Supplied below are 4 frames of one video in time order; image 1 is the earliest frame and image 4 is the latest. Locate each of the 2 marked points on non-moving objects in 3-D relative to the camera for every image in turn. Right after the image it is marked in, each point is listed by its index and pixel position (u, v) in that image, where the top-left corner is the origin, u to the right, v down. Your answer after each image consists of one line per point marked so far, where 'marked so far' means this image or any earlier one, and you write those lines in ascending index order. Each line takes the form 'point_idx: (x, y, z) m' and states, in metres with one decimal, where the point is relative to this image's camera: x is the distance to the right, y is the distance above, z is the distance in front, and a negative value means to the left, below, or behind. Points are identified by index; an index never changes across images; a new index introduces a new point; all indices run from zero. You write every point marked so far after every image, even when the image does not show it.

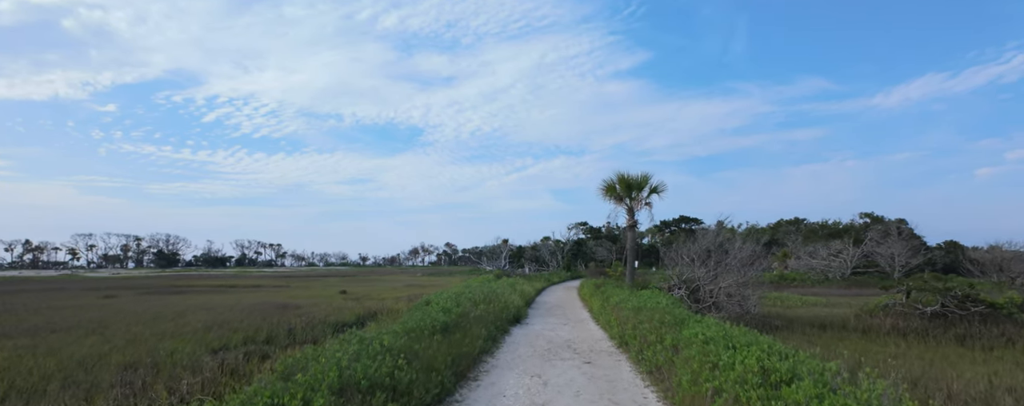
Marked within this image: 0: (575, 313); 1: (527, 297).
0: (+1.9, -3.4, +16.2) m
1: (+0.5, -3.1, +17.9) m
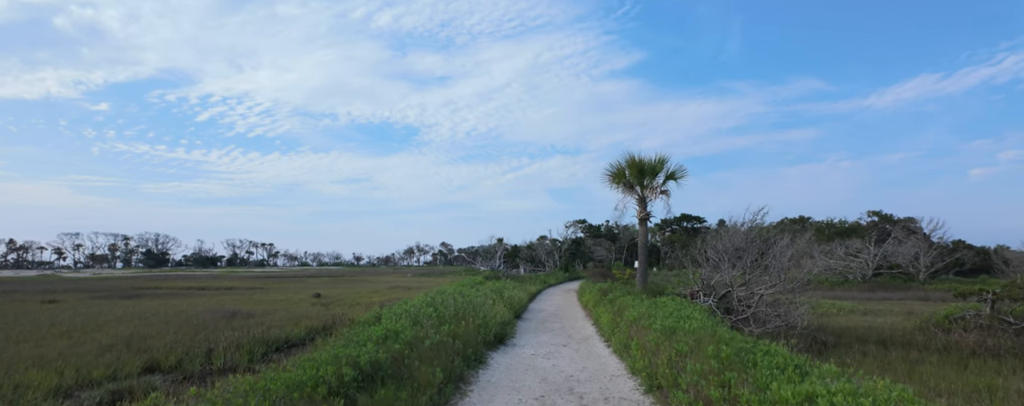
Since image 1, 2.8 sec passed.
0: (+1.5, -3.0, +12.9) m
1: (+0.1, -2.8, +14.5) m
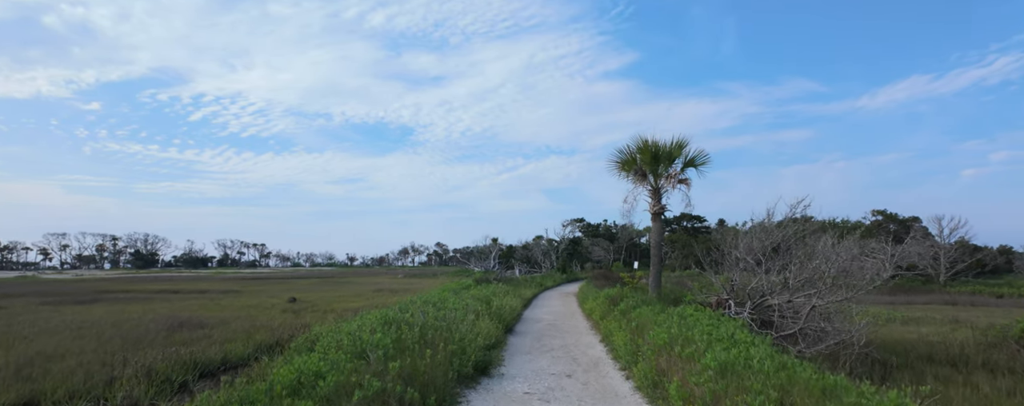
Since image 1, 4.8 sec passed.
0: (+1.3, -2.8, +10.3) m
1: (-0.1, -2.6, +11.9) m
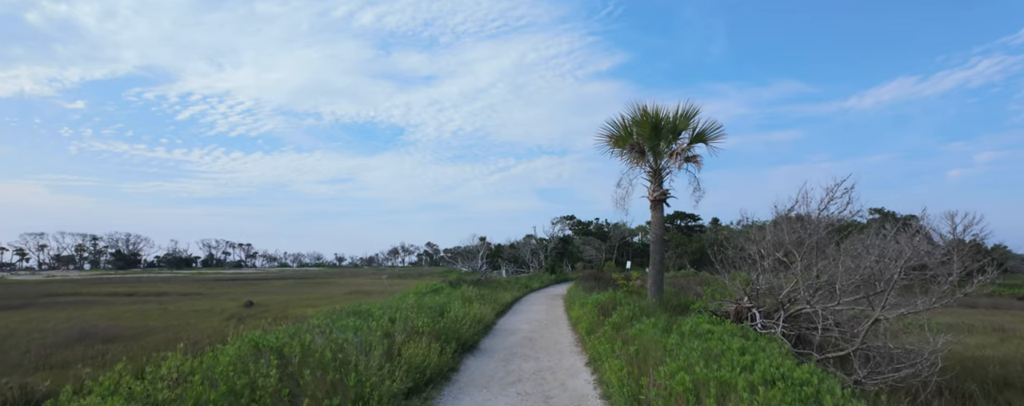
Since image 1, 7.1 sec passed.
0: (+0.7, -2.5, +7.6) m
1: (-0.8, -2.2, +9.2) m
